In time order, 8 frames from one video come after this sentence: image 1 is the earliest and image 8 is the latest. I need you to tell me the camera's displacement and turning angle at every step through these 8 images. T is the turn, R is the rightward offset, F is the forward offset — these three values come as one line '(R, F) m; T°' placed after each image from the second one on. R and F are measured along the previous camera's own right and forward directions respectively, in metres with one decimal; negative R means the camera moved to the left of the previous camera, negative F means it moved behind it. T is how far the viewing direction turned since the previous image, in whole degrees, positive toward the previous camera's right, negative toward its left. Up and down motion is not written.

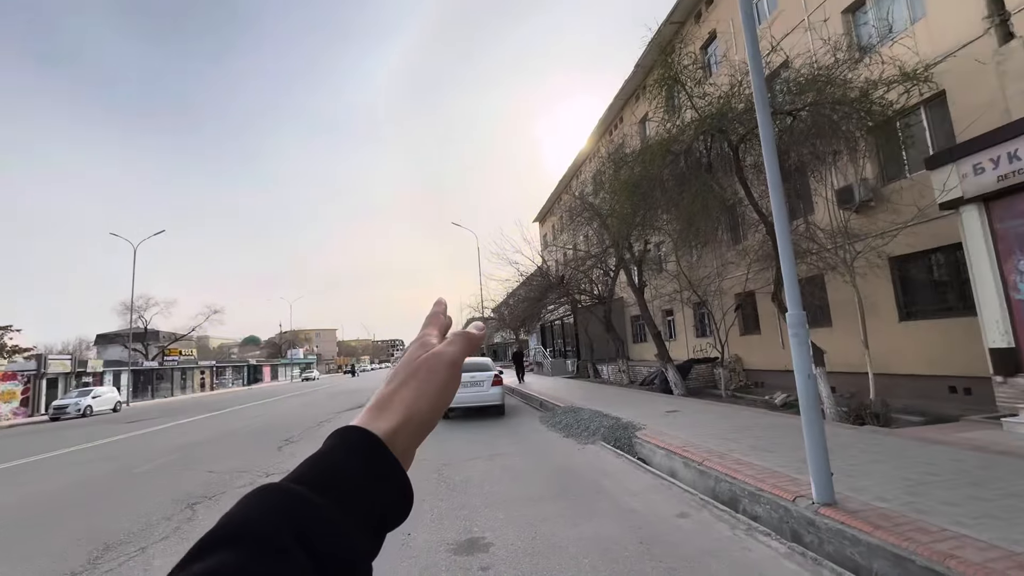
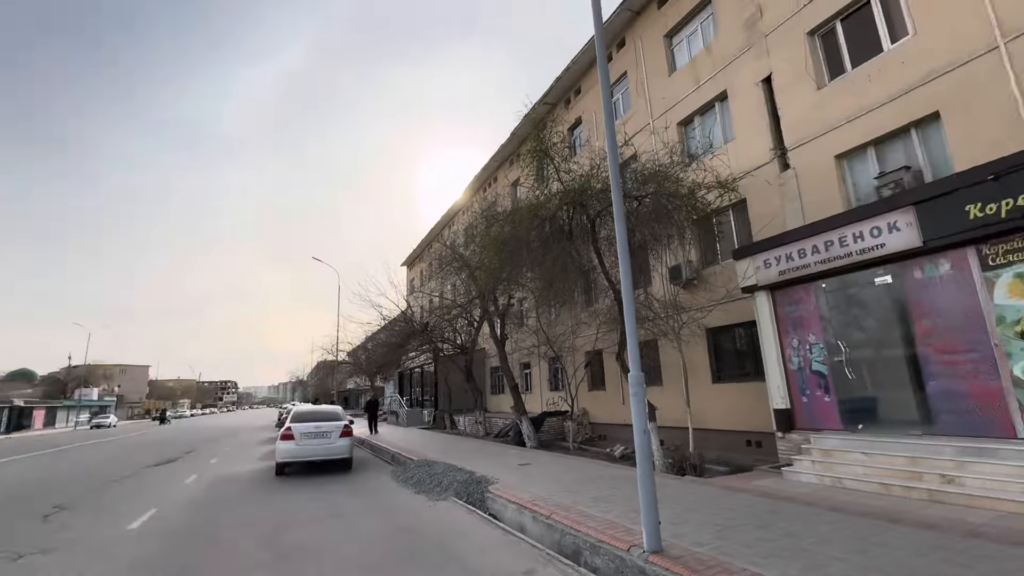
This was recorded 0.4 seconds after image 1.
(0.0, 0.0) m; +16°
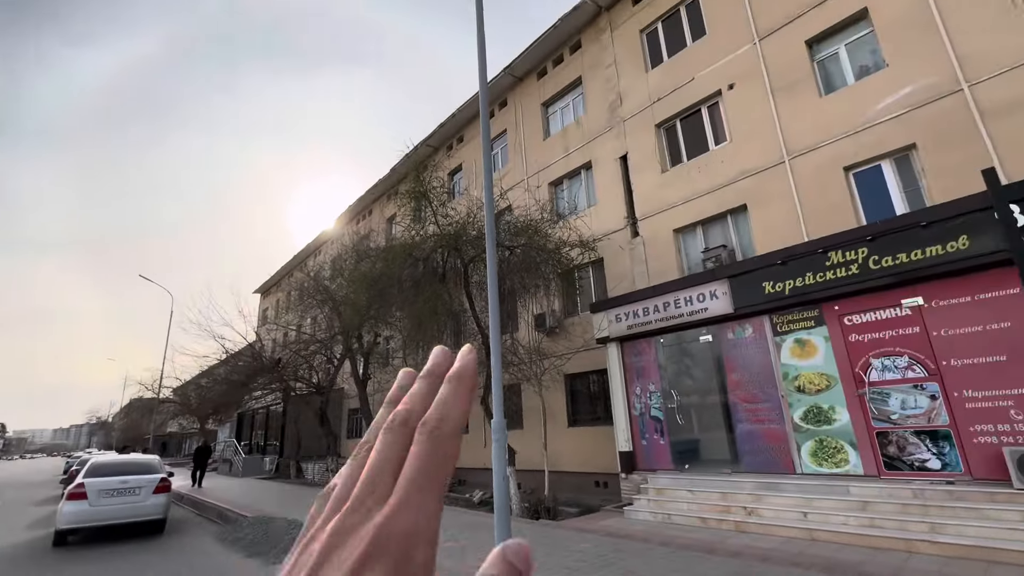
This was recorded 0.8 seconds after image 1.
(0.0, -0.1) m; +16°
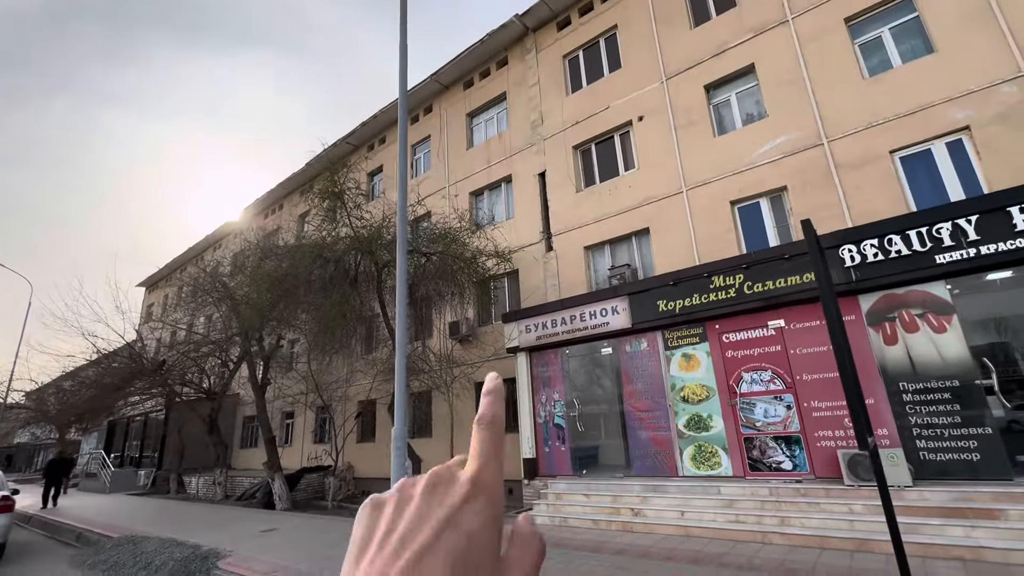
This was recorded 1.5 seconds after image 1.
(+0.1, -0.2) m; +10°
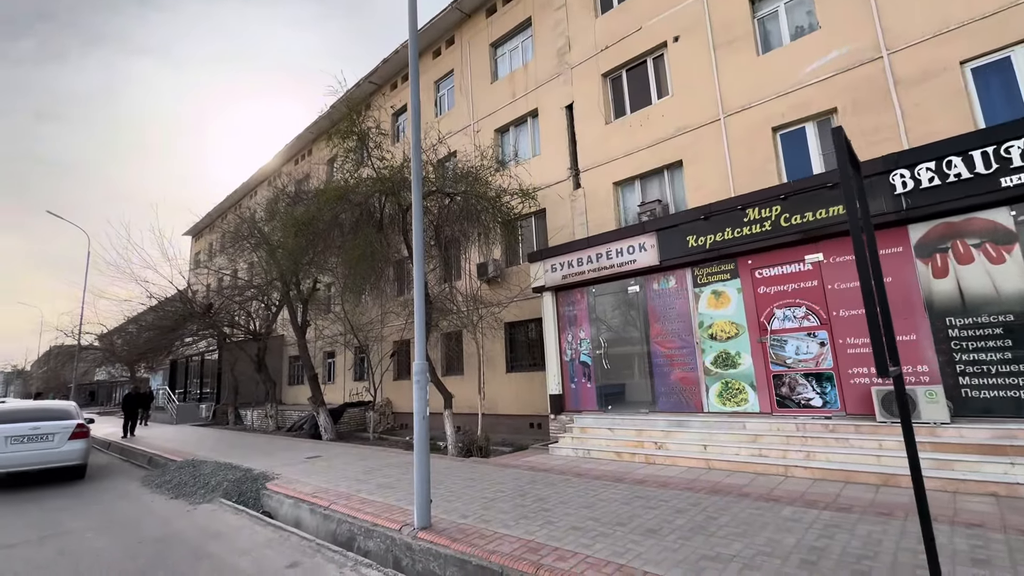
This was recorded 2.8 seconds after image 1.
(+0.2, +0.1) m; -4°
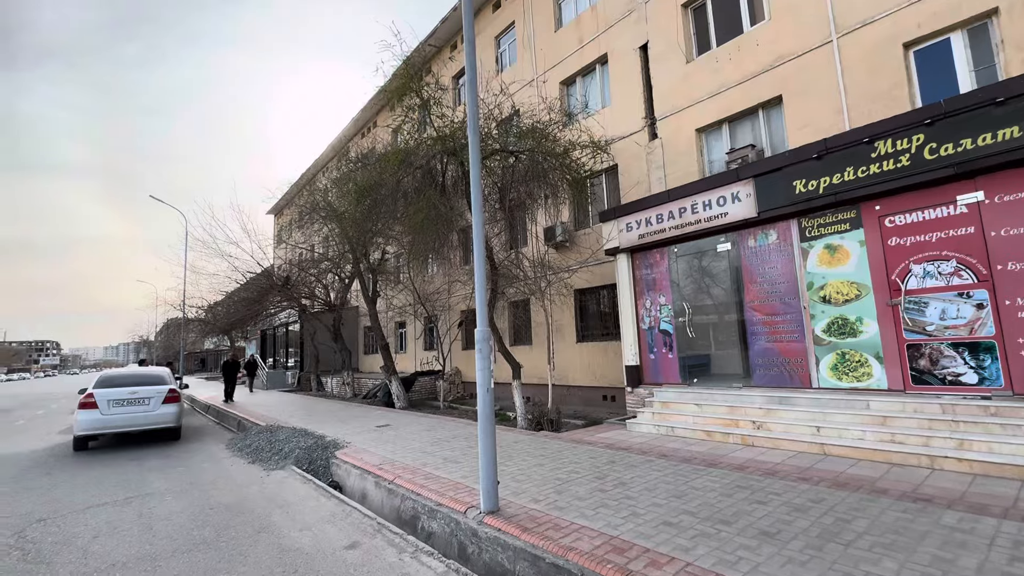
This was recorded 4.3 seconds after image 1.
(-0.1, +0.7) m; -8°
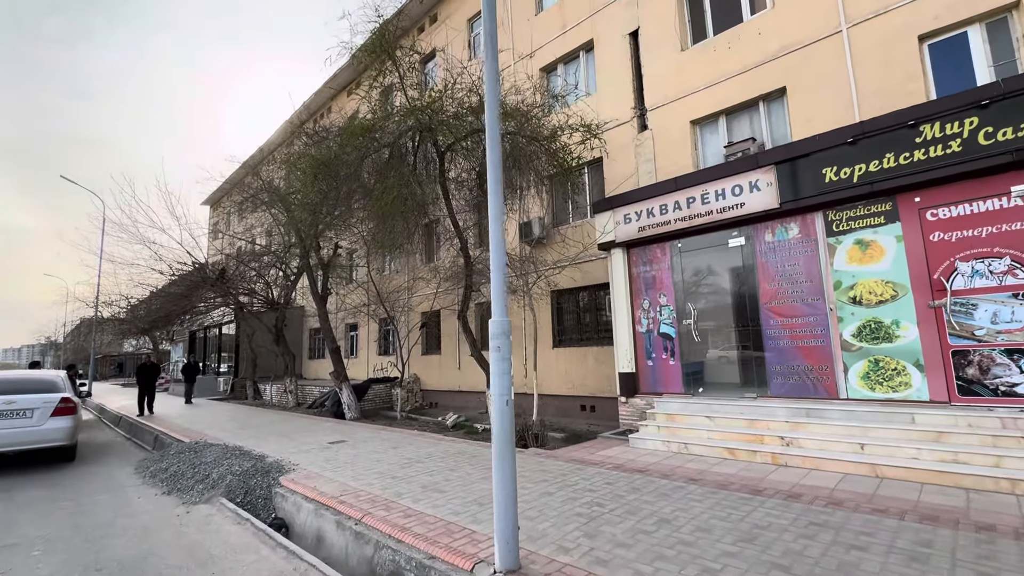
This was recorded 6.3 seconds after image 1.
(-0.6, +1.2) m; +6°
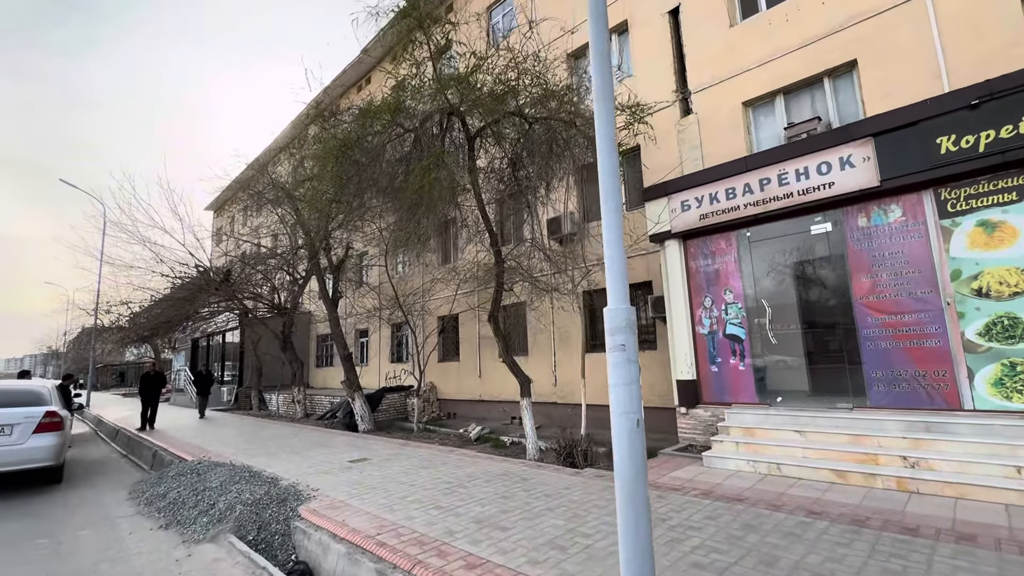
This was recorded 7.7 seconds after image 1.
(-0.7, +1.0) m; 0°
